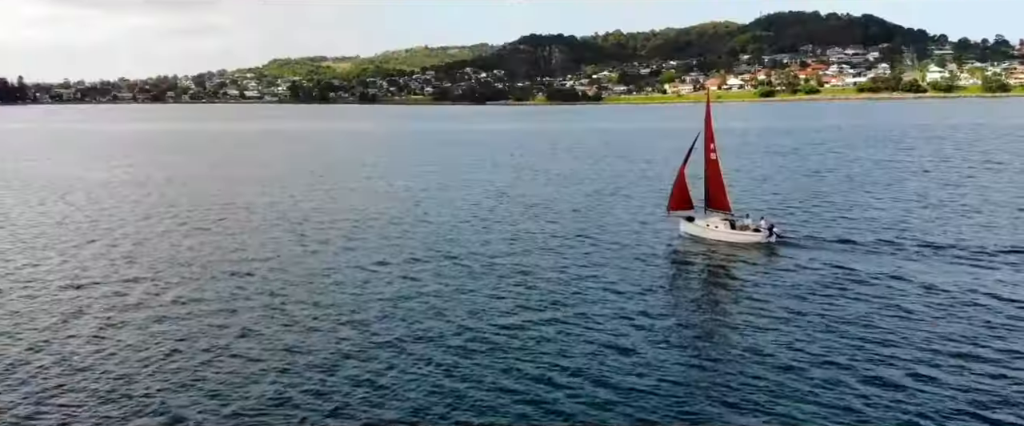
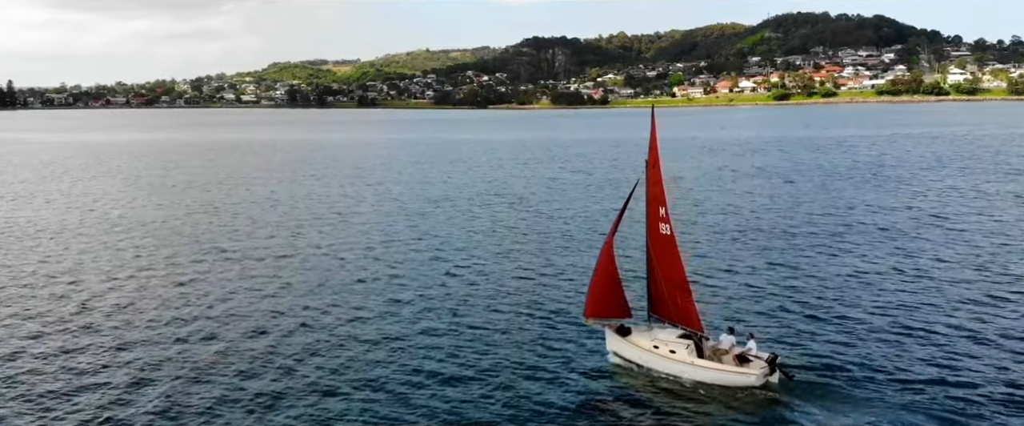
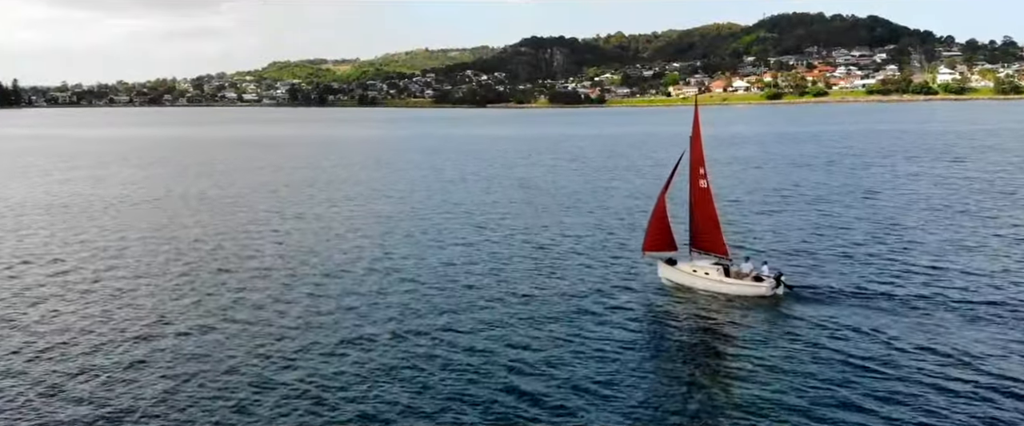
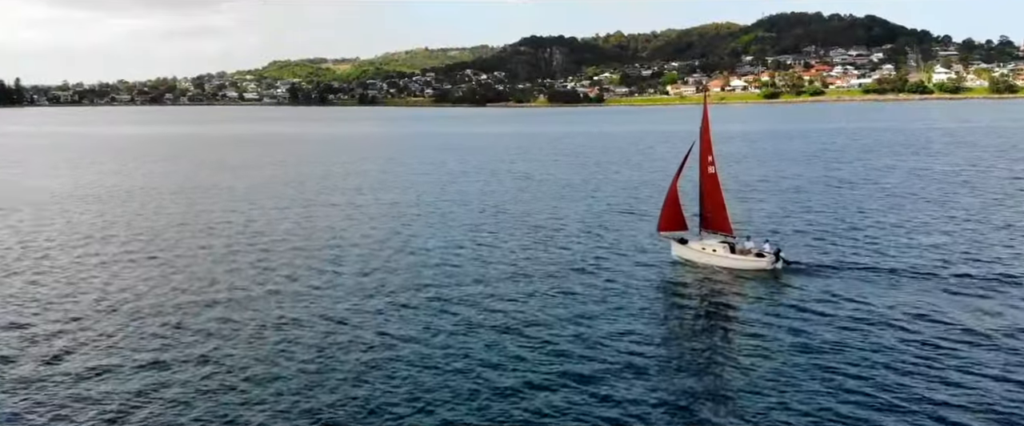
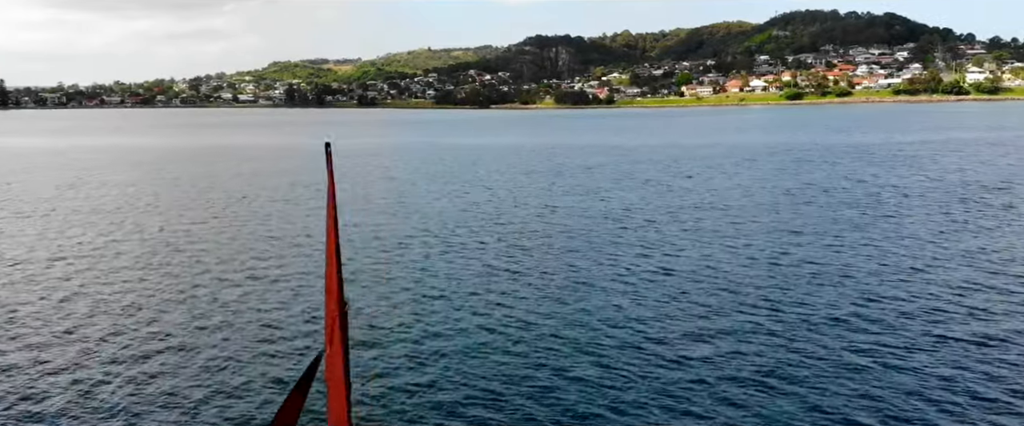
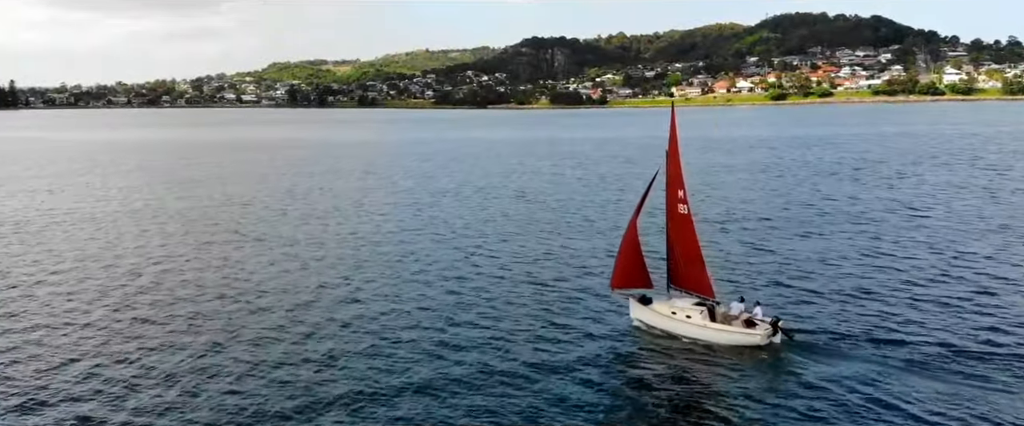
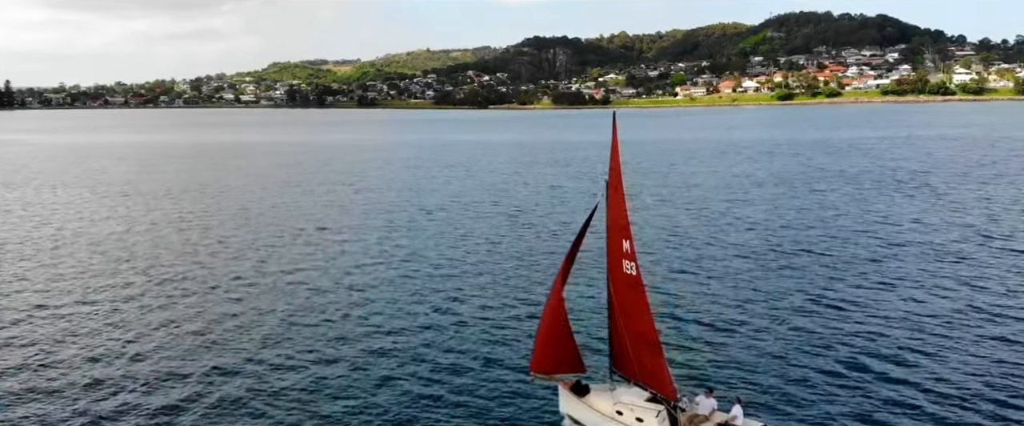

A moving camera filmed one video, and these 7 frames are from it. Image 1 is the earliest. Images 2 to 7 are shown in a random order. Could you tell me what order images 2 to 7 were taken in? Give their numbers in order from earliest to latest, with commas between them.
4, 3, 6, 2, 7, 5
